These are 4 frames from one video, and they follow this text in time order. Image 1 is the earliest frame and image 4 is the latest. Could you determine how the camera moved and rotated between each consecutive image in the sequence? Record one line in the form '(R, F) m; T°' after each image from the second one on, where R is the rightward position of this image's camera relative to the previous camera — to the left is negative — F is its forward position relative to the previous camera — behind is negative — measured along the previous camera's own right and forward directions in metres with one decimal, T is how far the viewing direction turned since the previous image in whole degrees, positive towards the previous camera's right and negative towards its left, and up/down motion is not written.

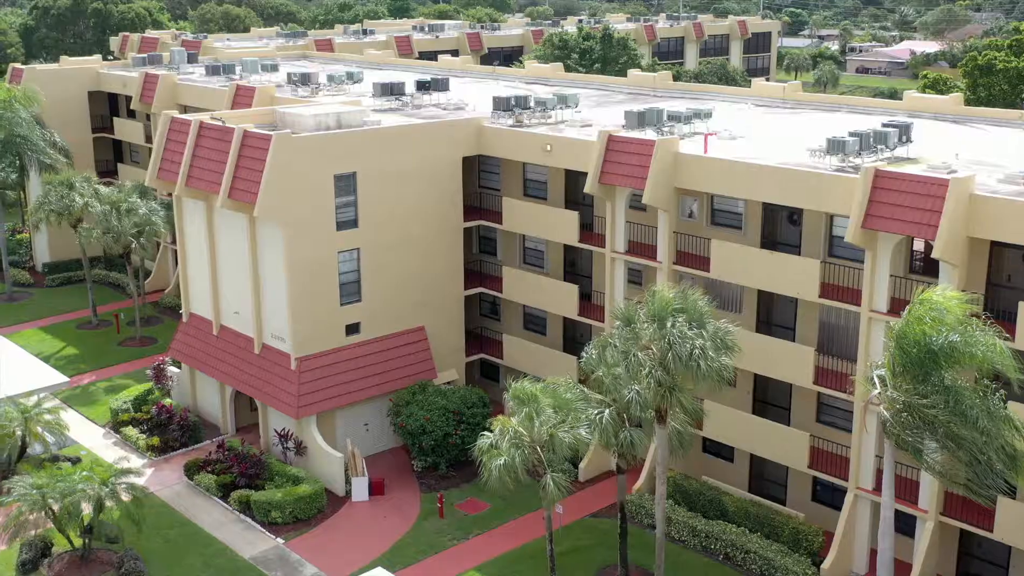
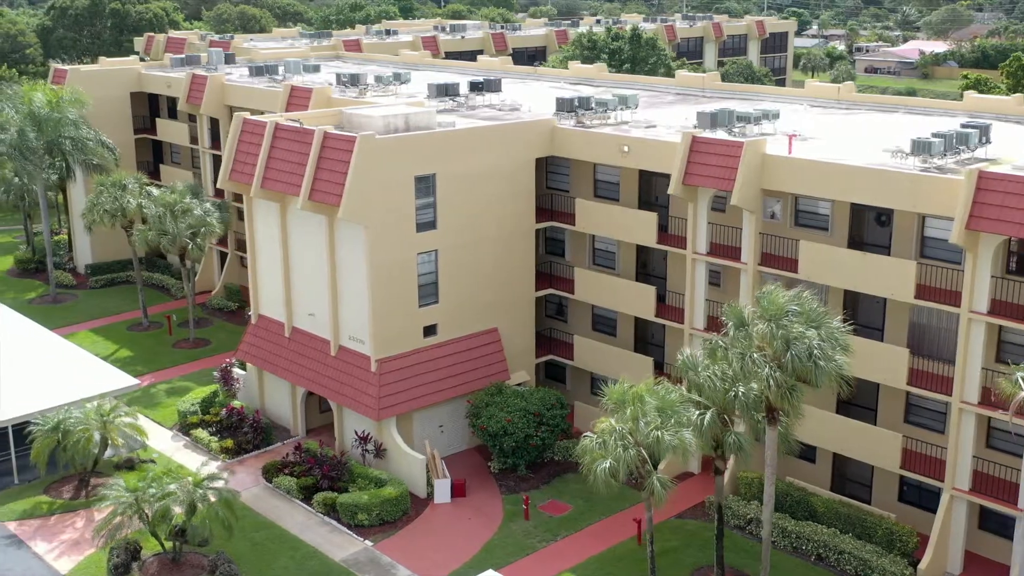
(-2.7, 0.0) m; 0°
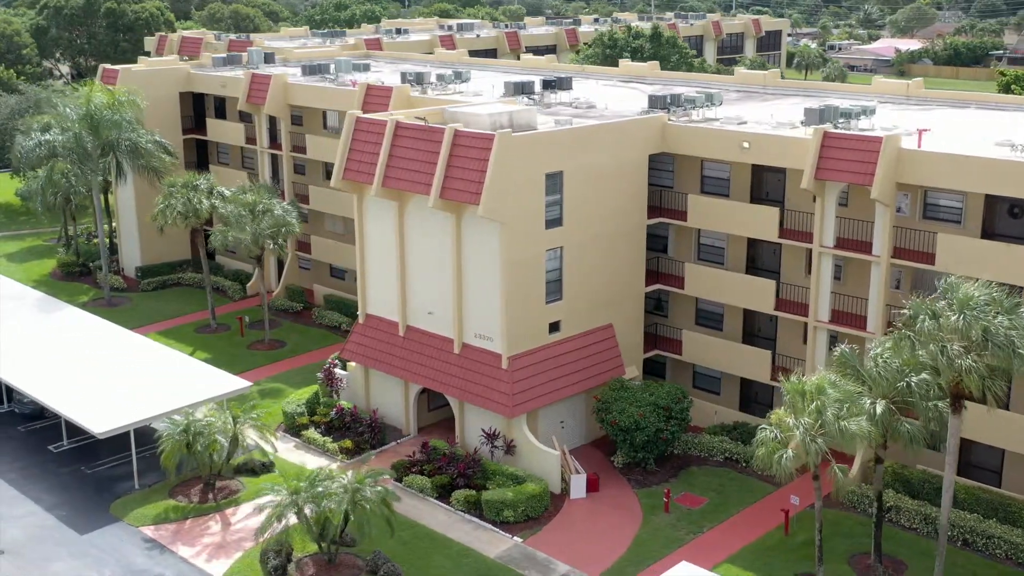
(-5.7, 0.0) m; +3°
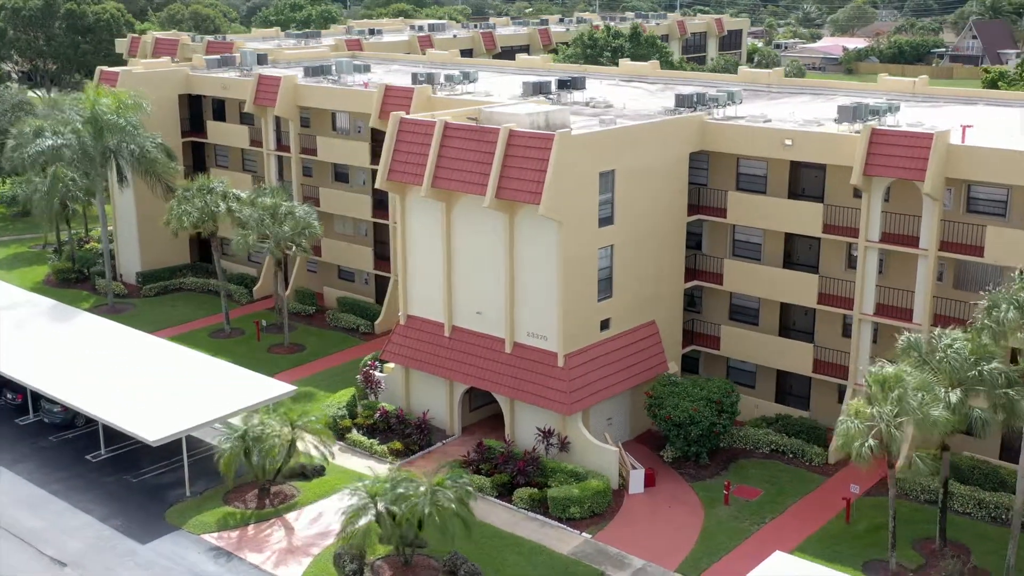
(-3.8, -0.1) m; +3°
